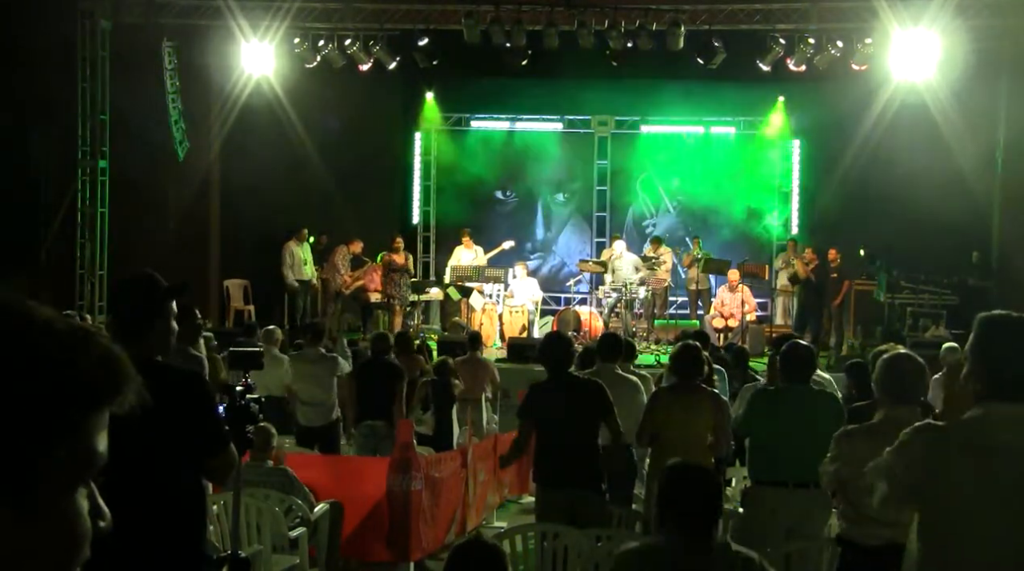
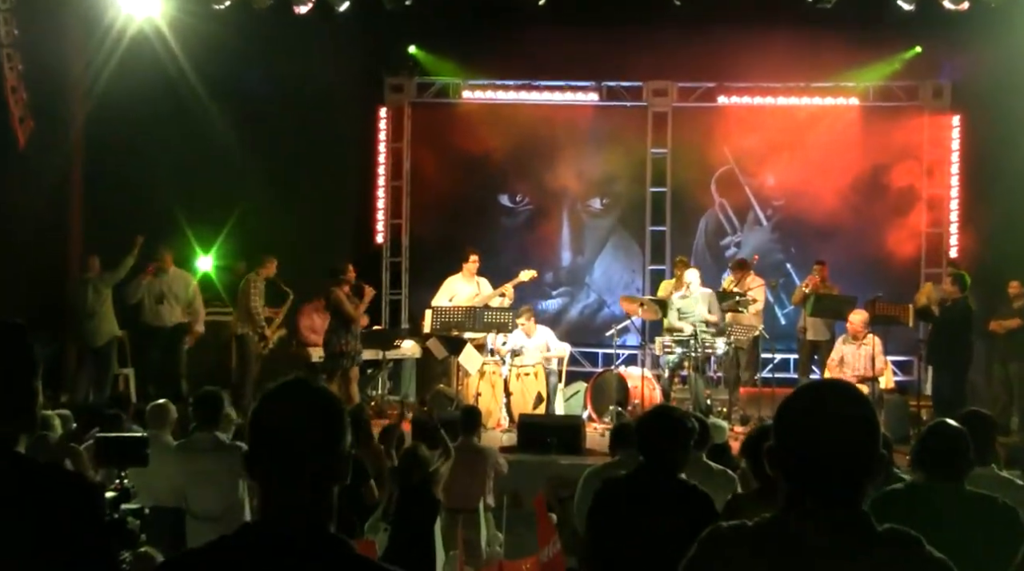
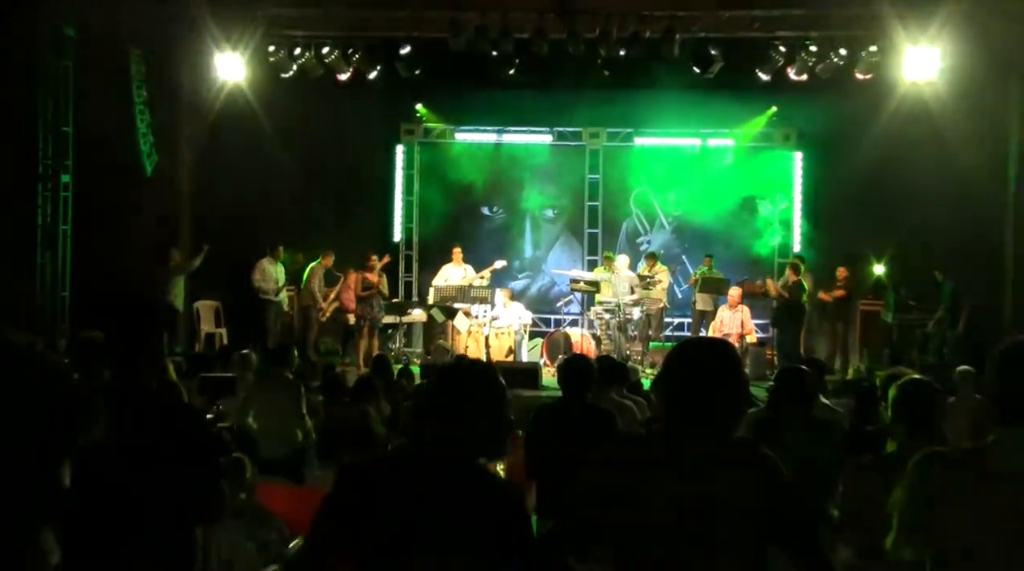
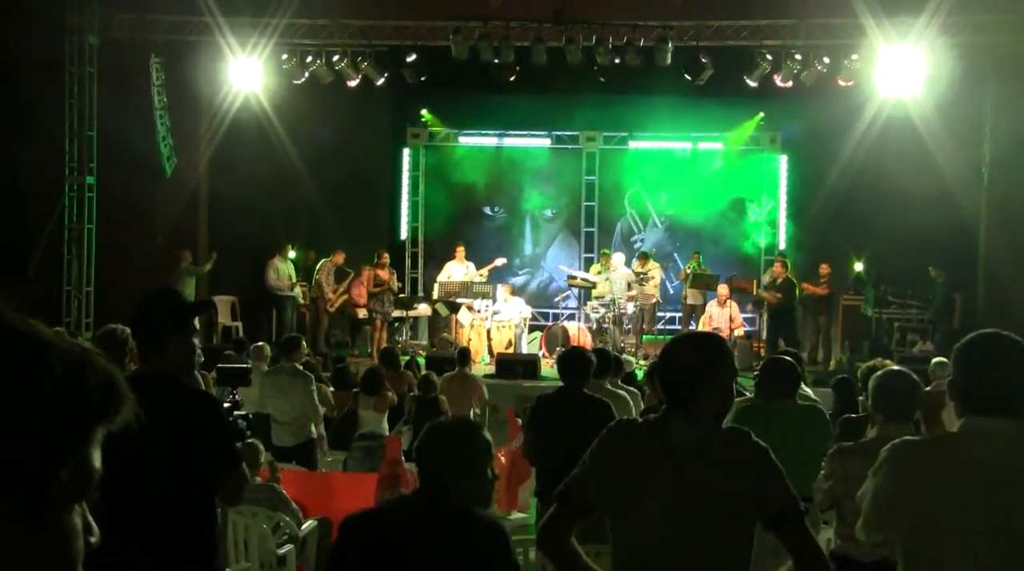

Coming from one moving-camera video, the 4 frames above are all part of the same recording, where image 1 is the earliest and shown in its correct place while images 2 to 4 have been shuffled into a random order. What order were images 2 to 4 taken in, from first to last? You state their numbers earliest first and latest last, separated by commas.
4, 3, 2
